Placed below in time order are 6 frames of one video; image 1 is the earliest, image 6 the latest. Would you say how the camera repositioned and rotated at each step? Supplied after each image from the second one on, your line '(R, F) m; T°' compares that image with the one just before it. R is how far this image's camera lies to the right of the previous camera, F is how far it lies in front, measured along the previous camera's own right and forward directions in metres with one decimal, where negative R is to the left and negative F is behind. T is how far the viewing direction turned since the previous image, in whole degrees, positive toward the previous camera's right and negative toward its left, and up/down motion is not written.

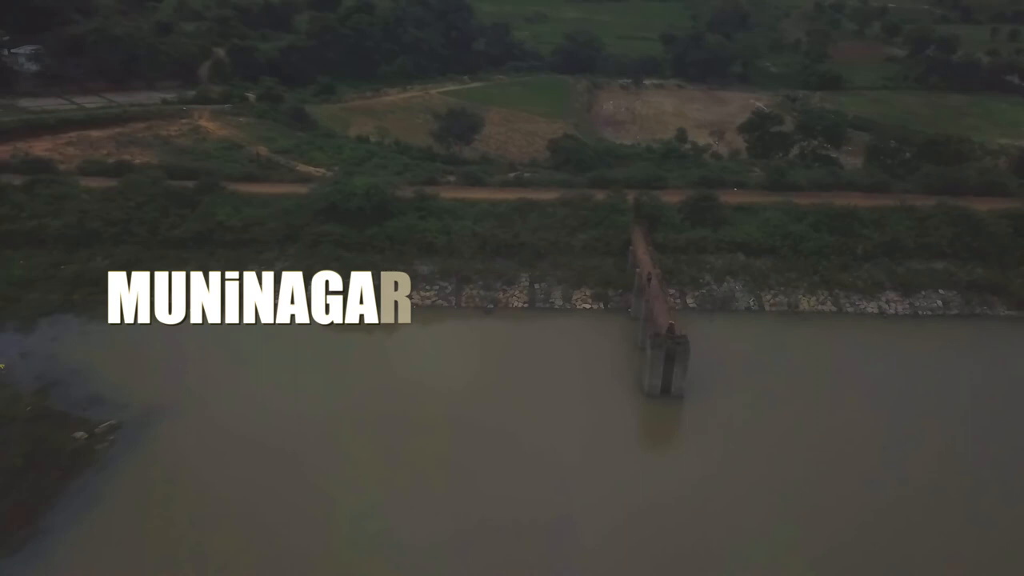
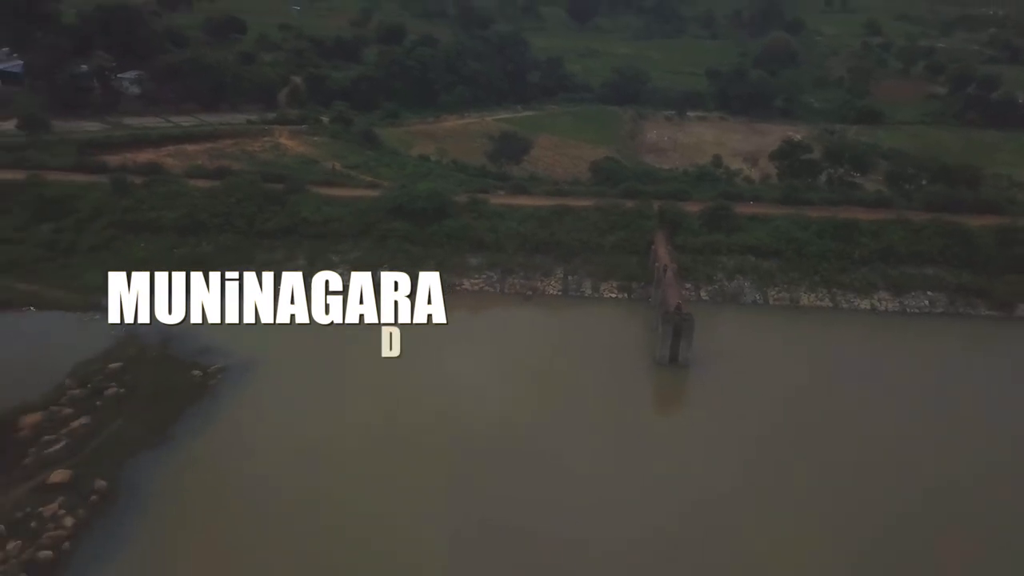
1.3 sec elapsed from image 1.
(+0.3, -2.5) m; -4°
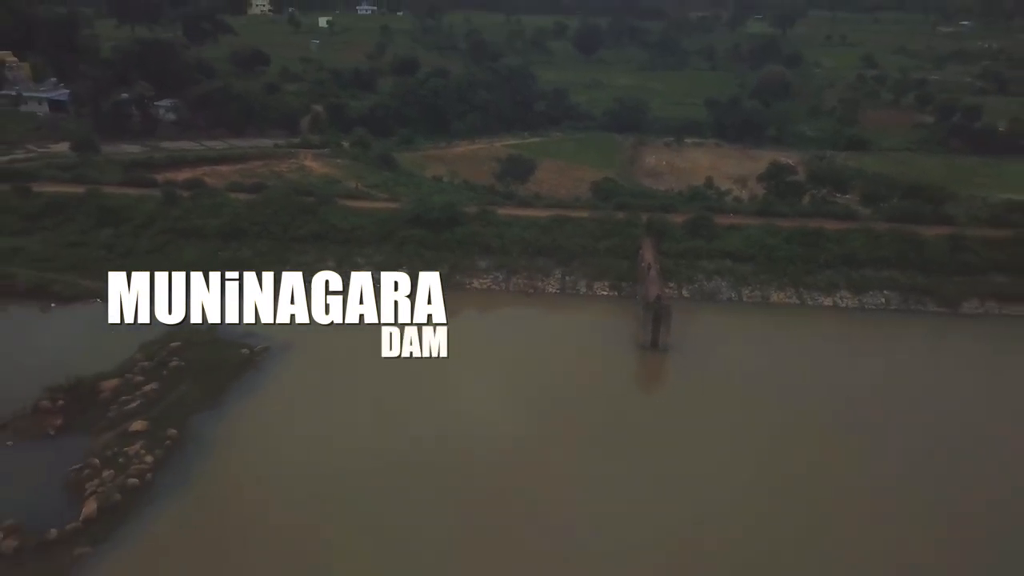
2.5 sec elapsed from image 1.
(+0.1, -2.3) m; -1°
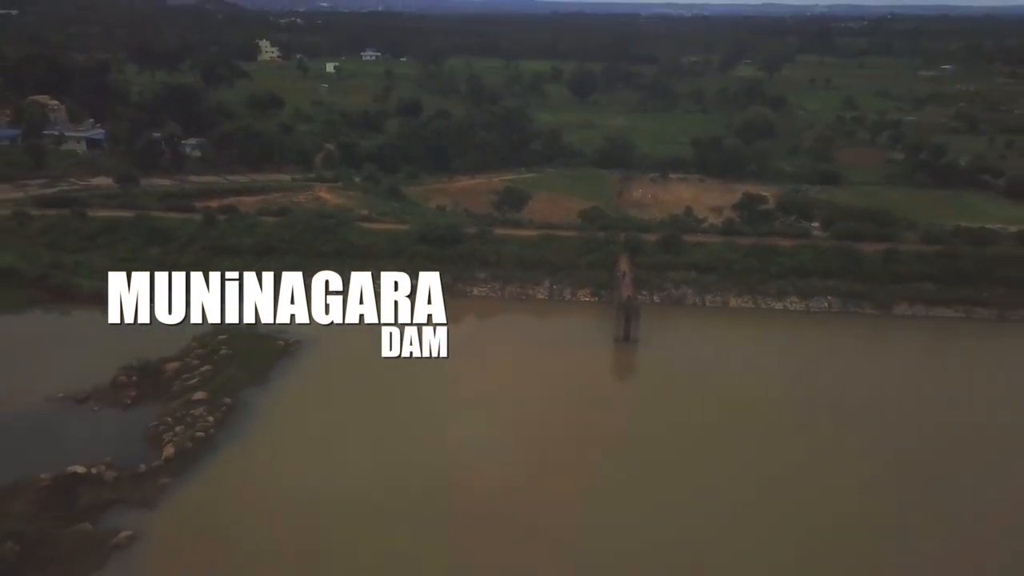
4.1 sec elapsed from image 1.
(+0.1, -3.1) m; 0°
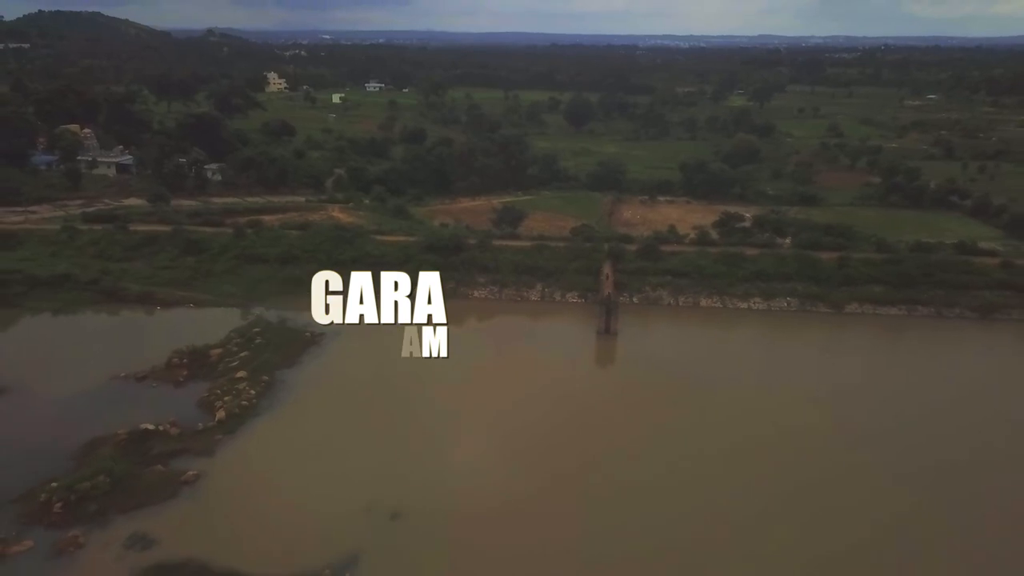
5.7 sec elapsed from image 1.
(+0.1, -3.0) m; 0°
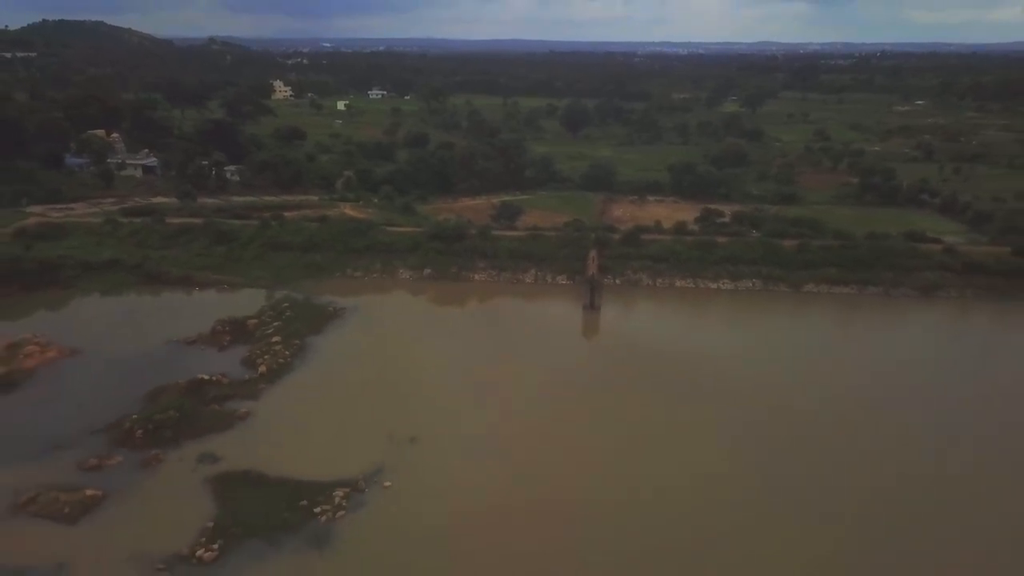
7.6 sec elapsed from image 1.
(+0.1, -3.2) m; 0°
